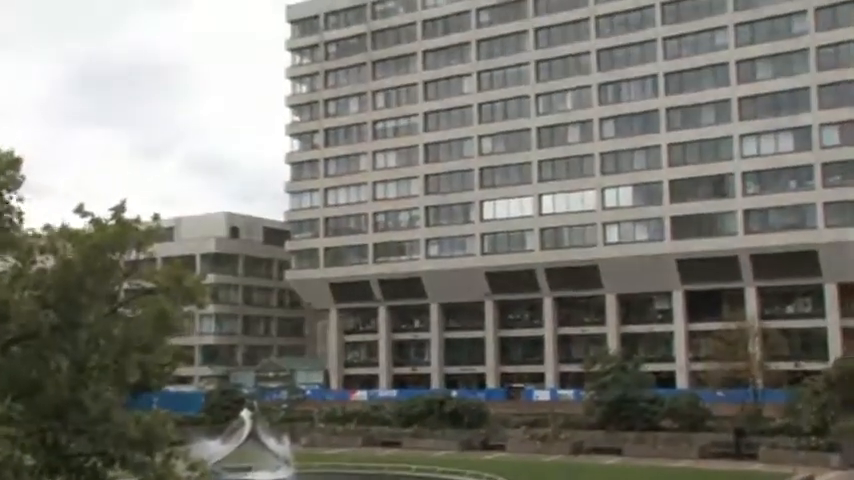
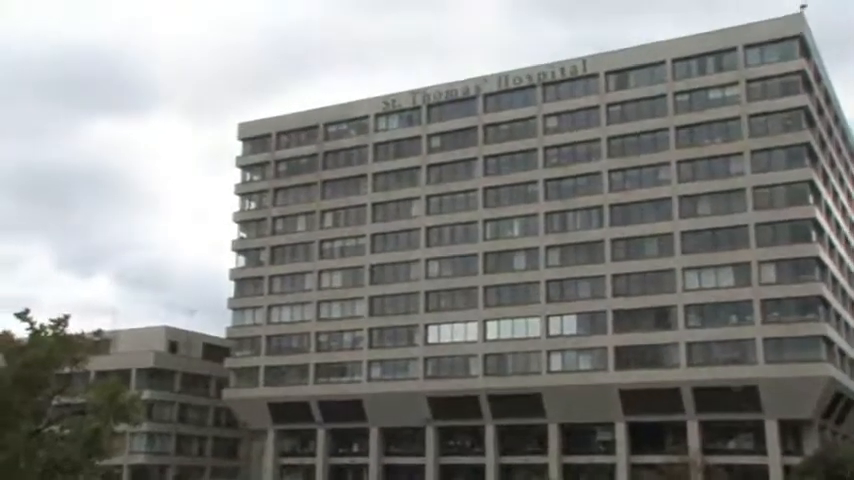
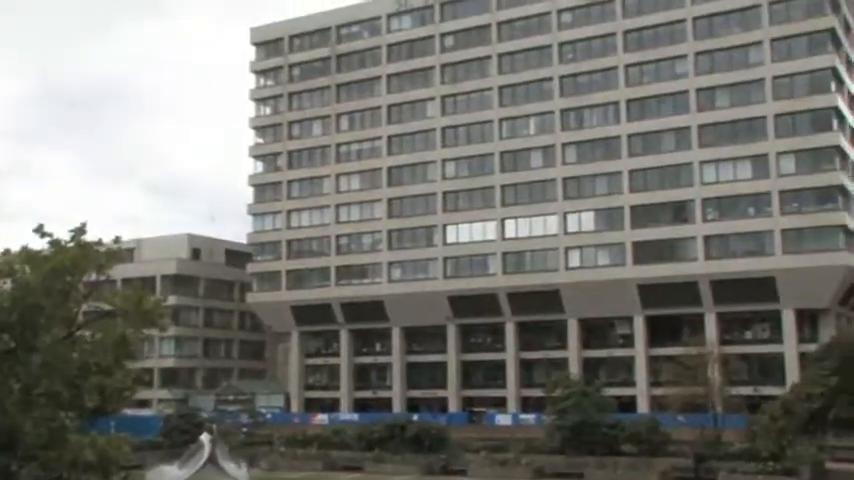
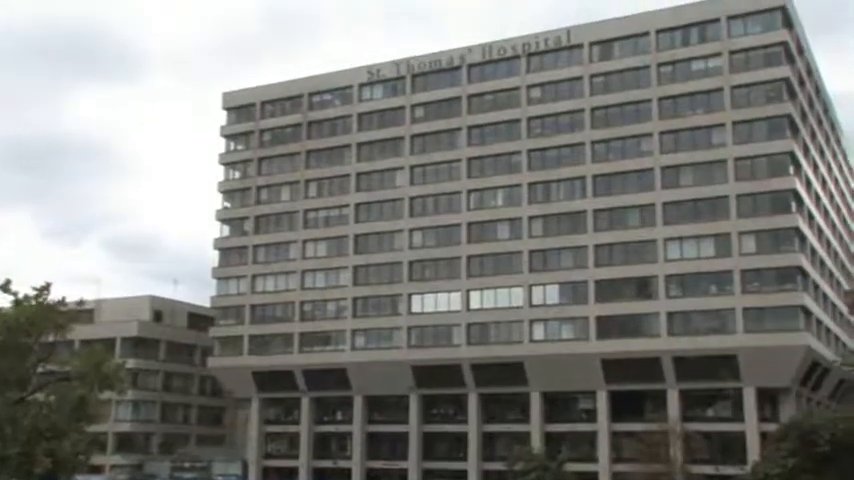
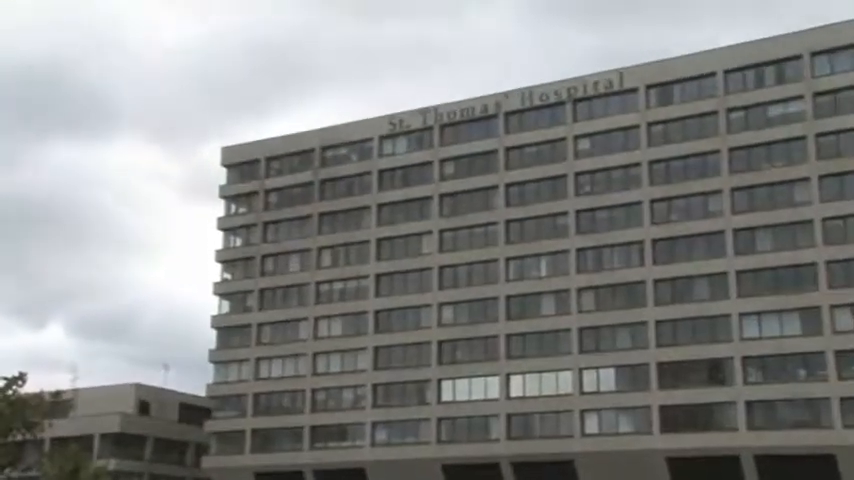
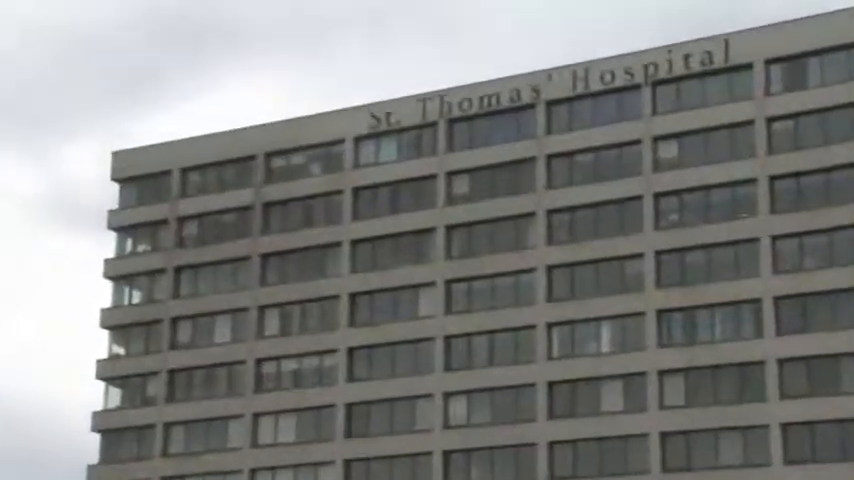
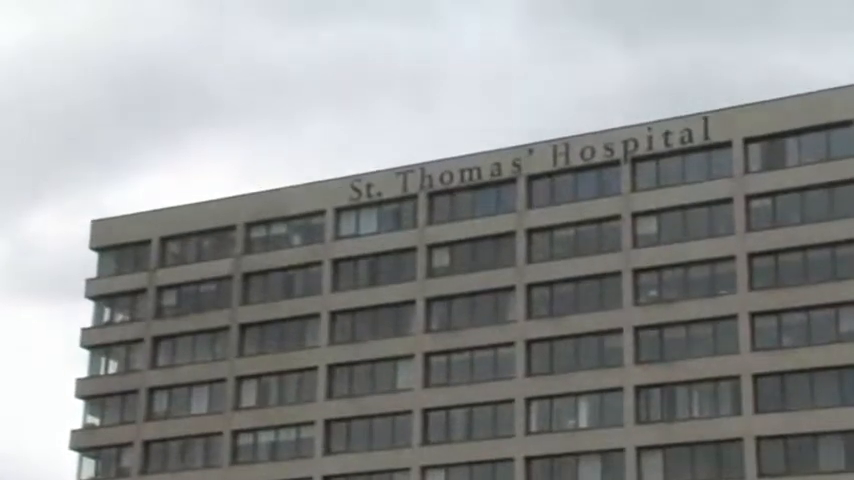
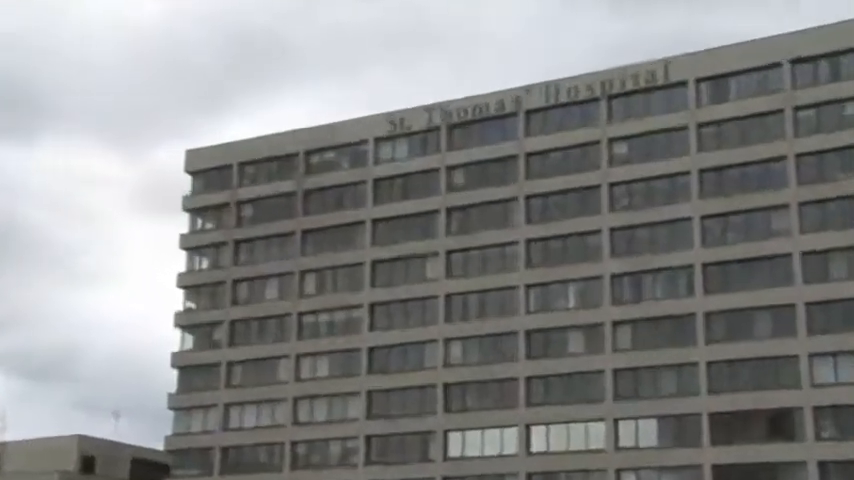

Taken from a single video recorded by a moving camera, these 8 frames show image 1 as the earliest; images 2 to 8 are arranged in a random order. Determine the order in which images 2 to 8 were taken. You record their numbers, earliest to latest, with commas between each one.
3, 4, 2, 5, 8, 6, 7
